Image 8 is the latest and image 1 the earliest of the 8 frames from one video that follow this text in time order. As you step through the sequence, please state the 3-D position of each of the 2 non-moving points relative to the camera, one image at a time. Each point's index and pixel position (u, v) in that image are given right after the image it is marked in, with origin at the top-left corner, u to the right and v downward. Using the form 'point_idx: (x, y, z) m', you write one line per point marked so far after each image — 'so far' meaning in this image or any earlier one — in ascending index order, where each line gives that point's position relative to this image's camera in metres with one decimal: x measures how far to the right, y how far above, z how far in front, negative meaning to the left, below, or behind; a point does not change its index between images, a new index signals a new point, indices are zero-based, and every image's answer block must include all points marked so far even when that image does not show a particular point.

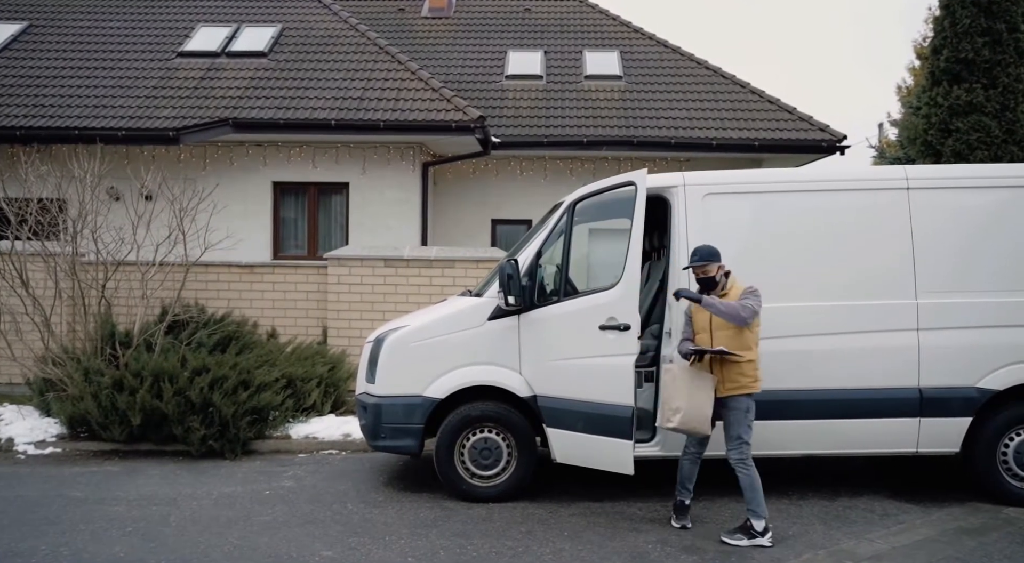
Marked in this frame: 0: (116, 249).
0: (-4.4, +0.4, +7.4) m
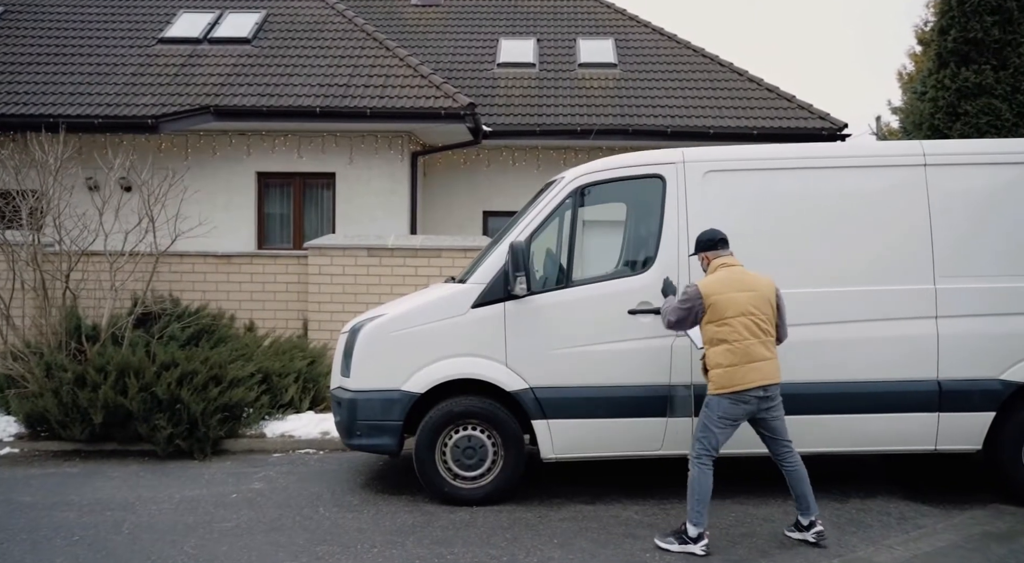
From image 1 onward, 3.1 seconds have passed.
0: (-4.5, +0.5, +7.0) m
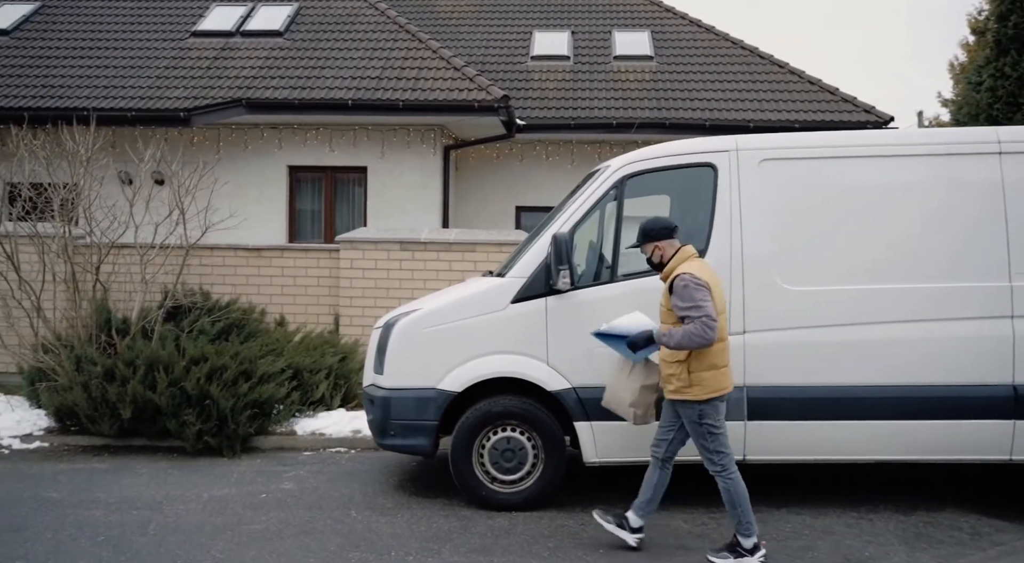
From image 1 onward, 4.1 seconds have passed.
0: (-4.1, +0.5, +6.9) m
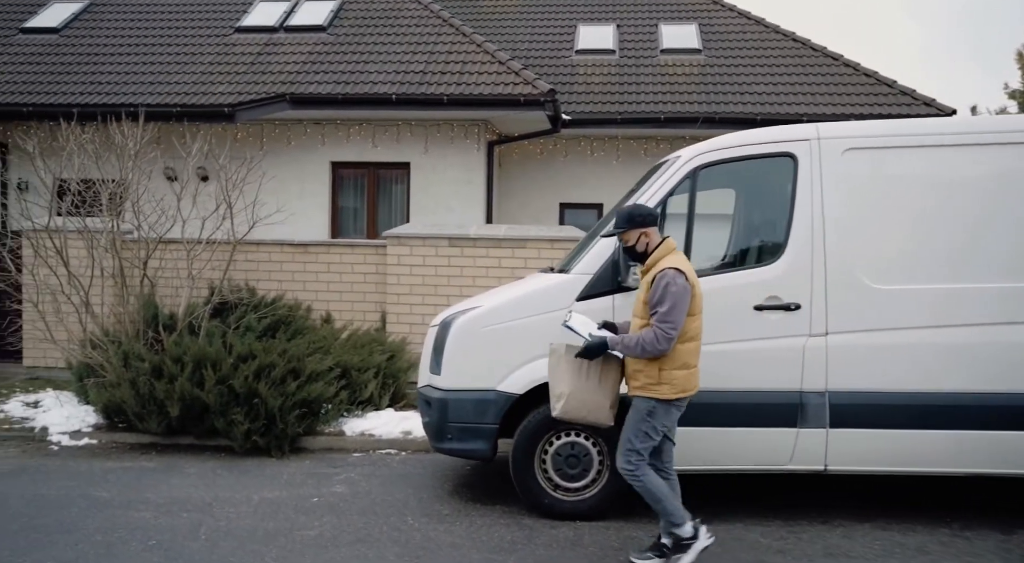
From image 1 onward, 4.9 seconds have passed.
0: (-3.6, +0.6, +6.8) m
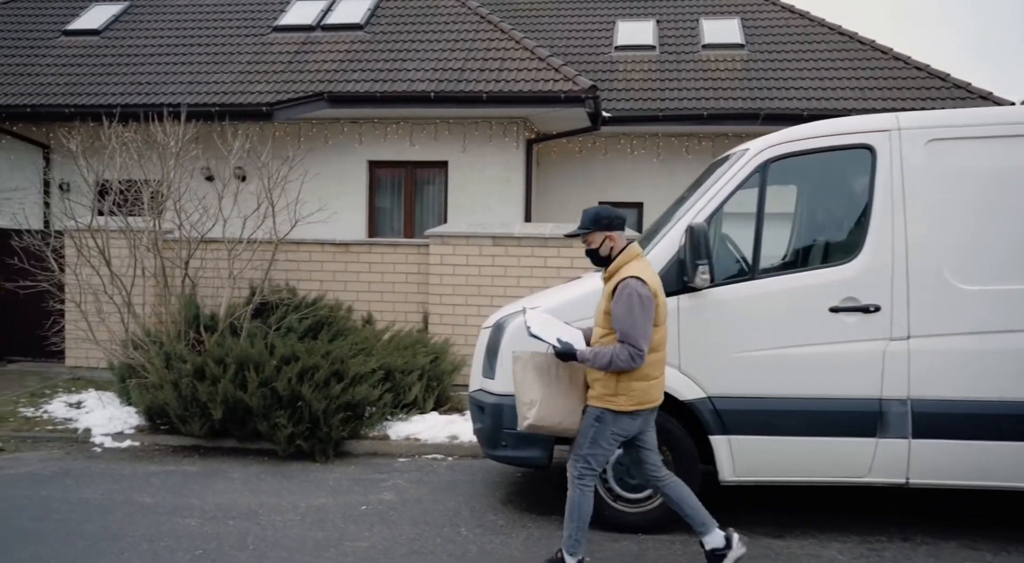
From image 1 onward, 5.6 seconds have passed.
0: (-3.1, +0.6, +6.7) m
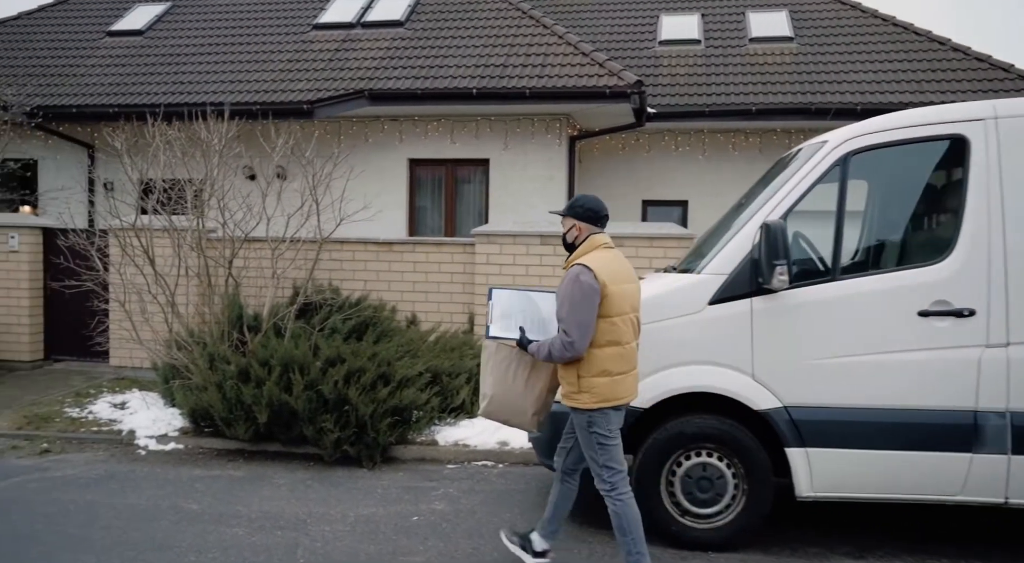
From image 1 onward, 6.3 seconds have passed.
0: (-2.7, +0.6, +6.6) m
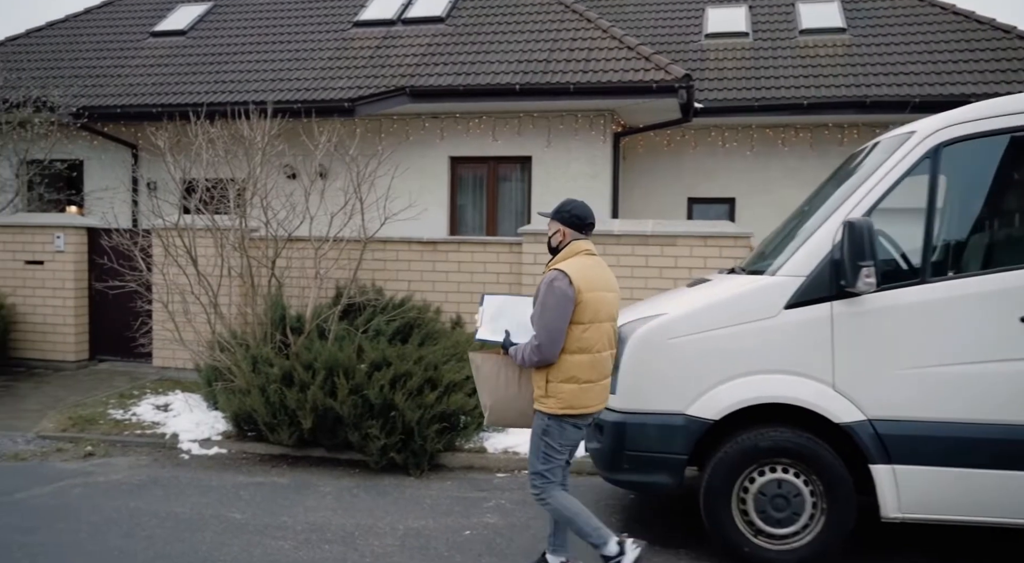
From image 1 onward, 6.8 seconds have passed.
0: (-2.2, +0.6, +6.5) m
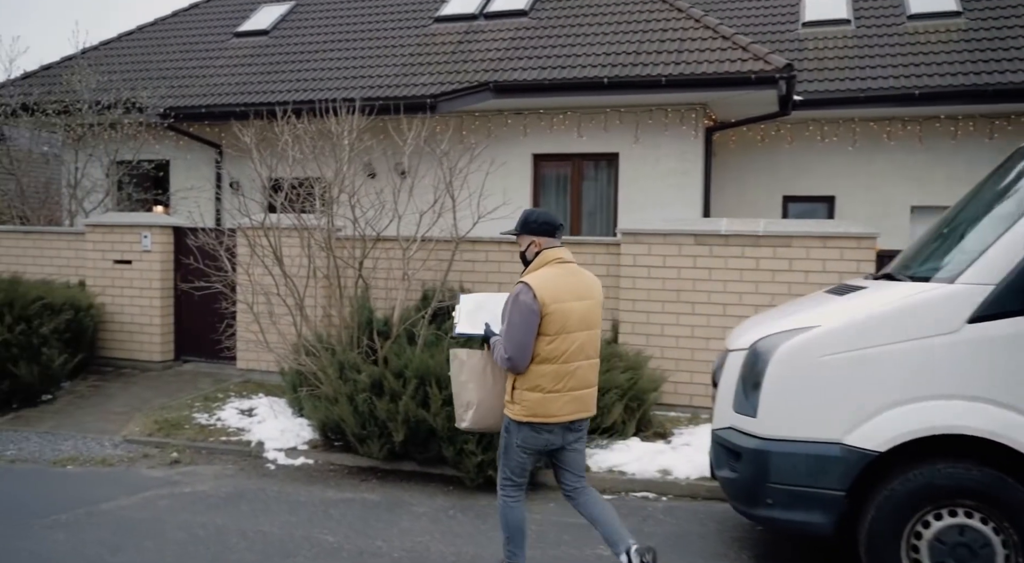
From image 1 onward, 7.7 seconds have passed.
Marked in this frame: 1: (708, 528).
0: (-1.3, +0.6, +6.2) m
1: (+1.3, -1.6, +4.3) m
